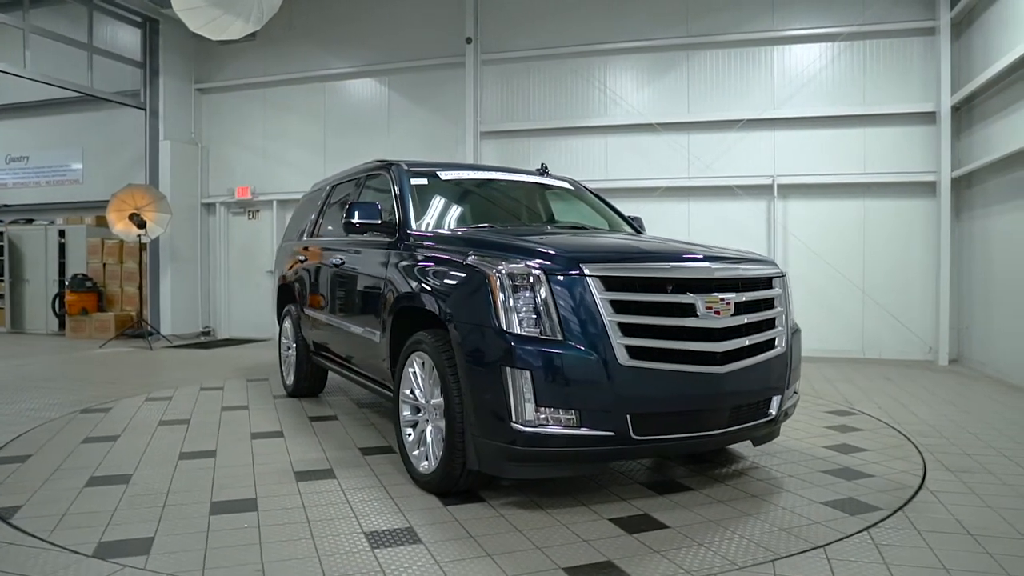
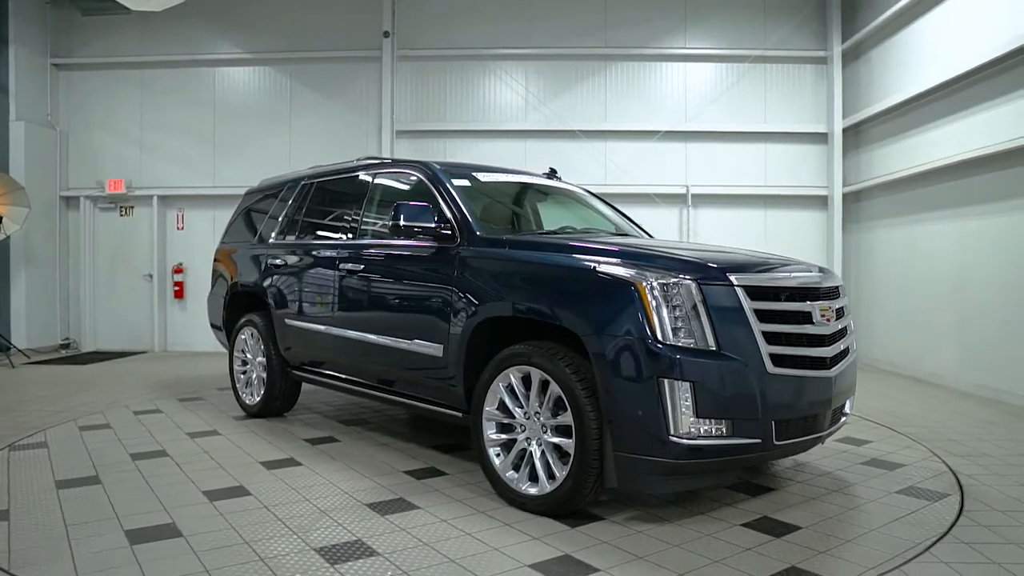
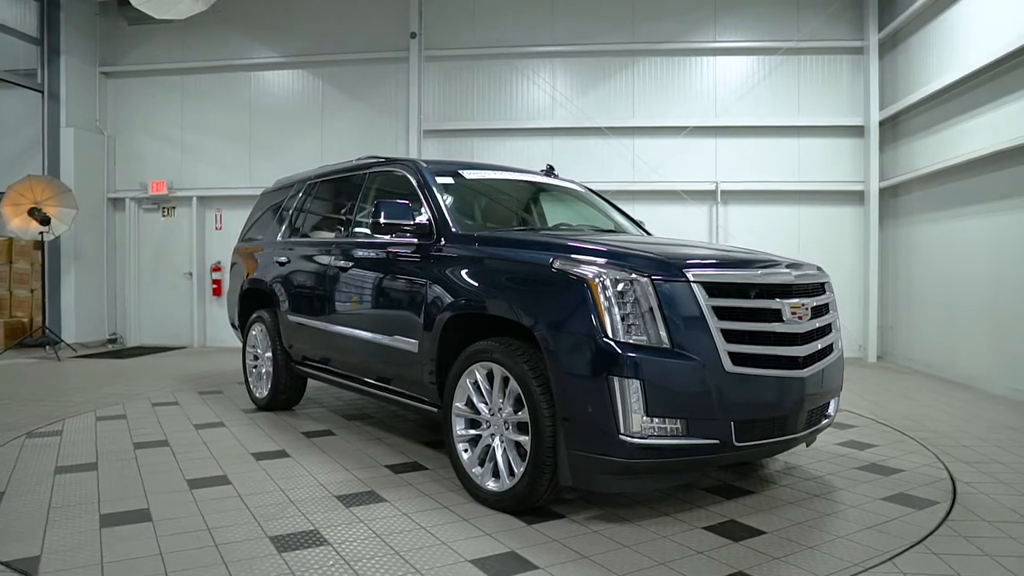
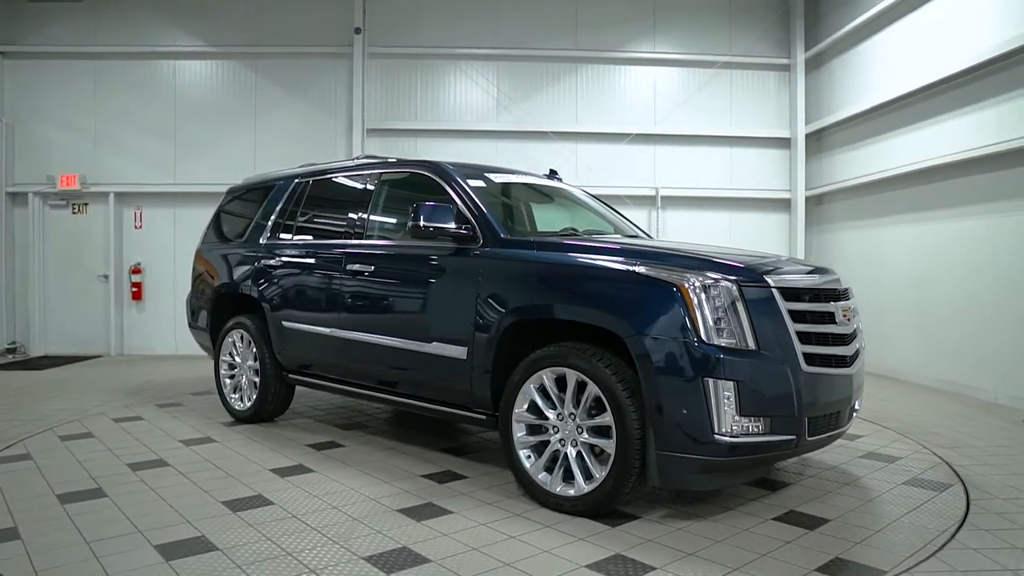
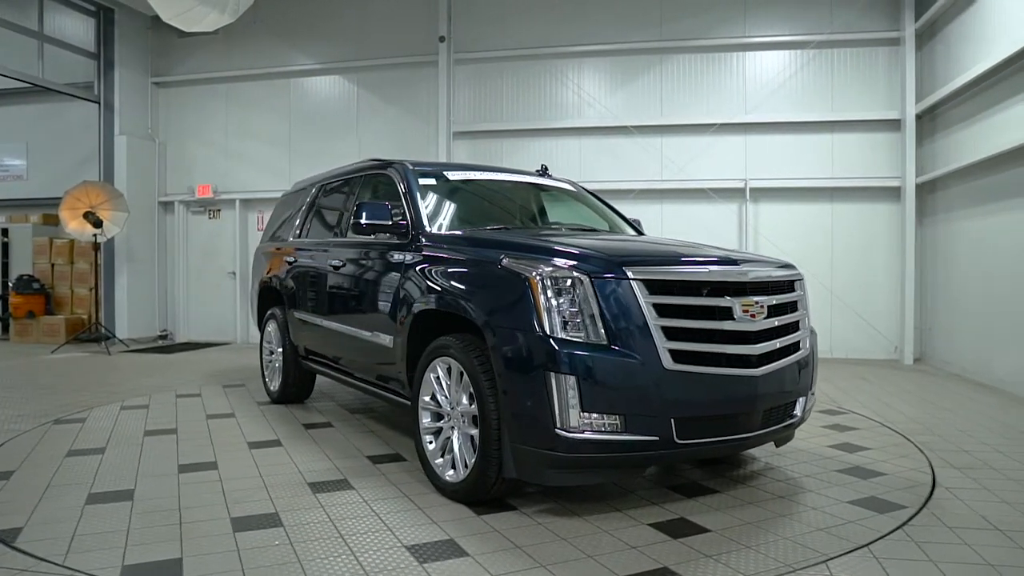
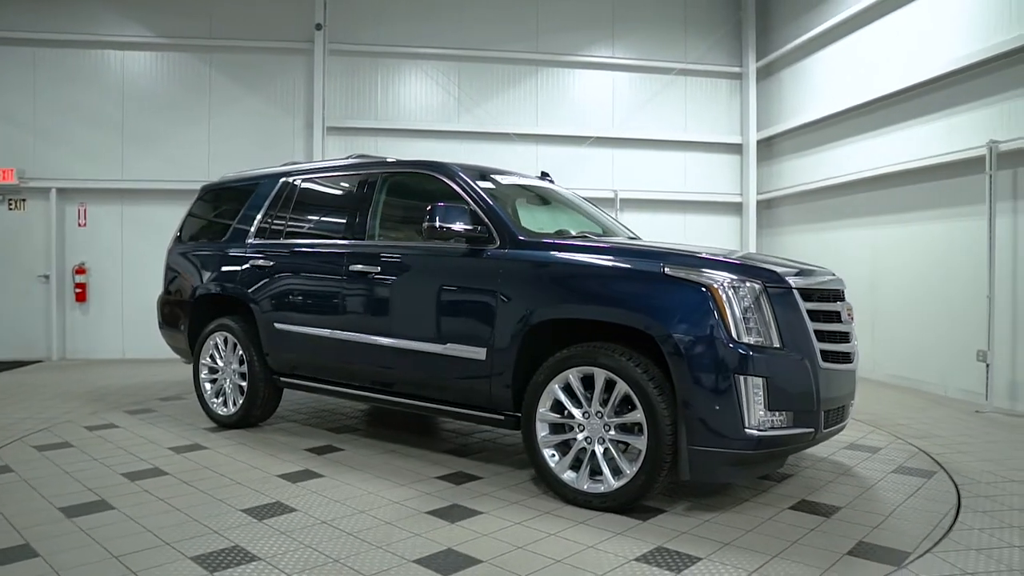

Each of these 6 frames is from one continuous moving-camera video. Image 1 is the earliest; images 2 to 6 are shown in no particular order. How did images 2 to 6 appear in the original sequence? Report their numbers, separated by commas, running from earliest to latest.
5, 3, 2, 4, 6
